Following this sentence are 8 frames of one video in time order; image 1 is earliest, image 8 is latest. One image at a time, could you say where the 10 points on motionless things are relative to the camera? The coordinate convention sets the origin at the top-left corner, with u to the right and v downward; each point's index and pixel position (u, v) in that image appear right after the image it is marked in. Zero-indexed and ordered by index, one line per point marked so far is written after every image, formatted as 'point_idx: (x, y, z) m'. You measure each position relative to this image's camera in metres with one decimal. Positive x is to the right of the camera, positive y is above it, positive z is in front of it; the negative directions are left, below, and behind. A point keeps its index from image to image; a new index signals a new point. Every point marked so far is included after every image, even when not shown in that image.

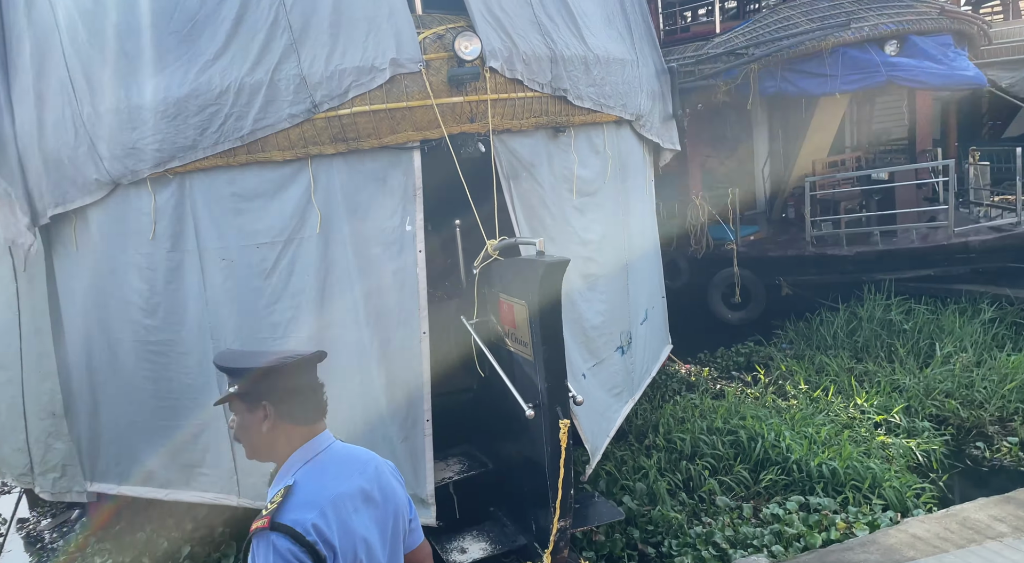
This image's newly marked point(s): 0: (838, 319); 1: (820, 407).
0: (+3.0, -0.3, +6.8) m
1: (+2.2, -0.9, +5.3) m
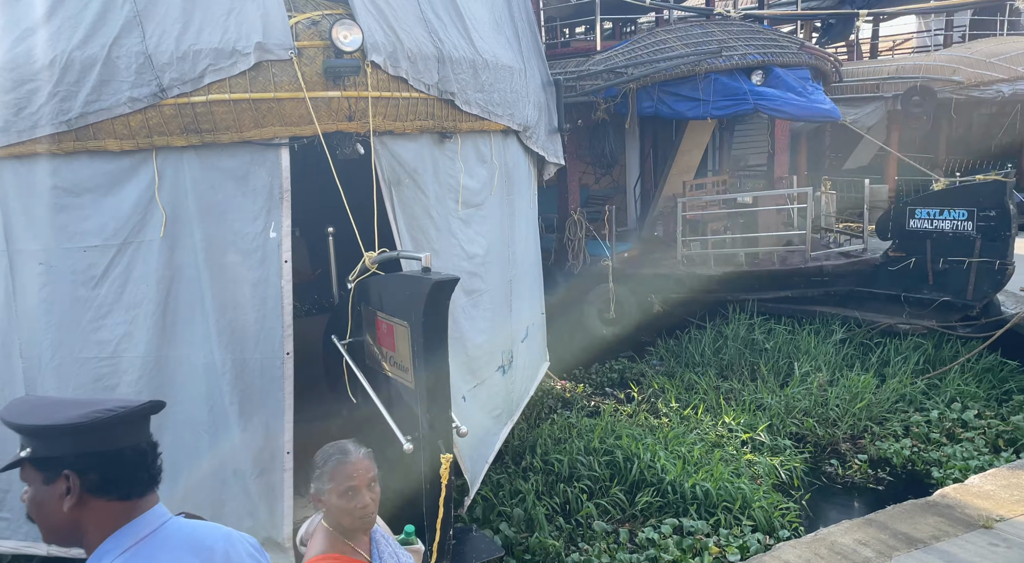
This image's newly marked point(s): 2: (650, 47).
0: (+1.8, -0.5, +7.0) m
1: (+1.3, -1.0, +5.3) m
2: (+1.4, +2.3, +7.4) m
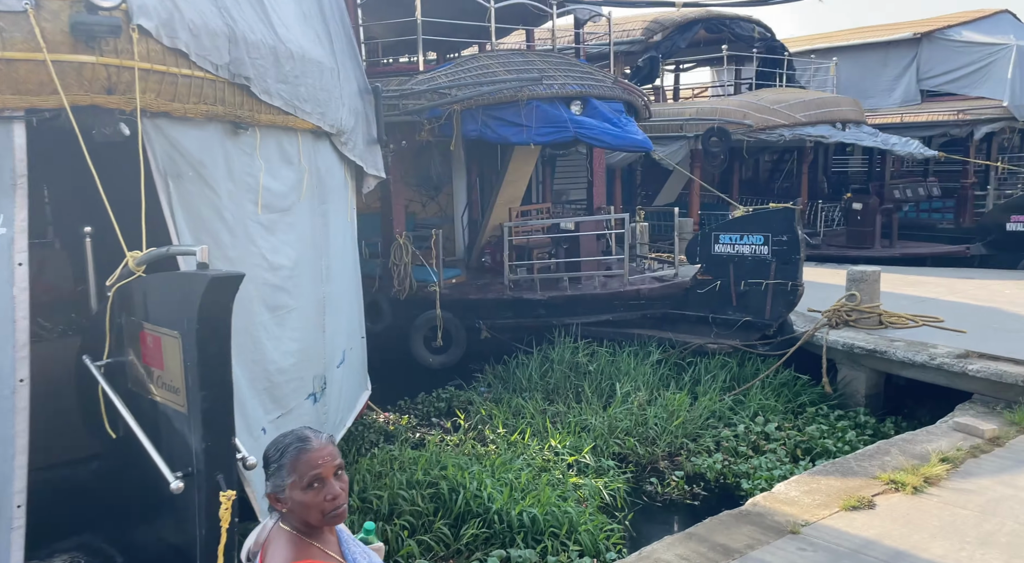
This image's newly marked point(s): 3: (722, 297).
0: (+0.2, -0.7, +6.9) m
1: (0.0, -1.2, +5.2) m
2: (-0.4, +2.1, +7.4) m
3: (+2.3, -0.2, +7.9) m
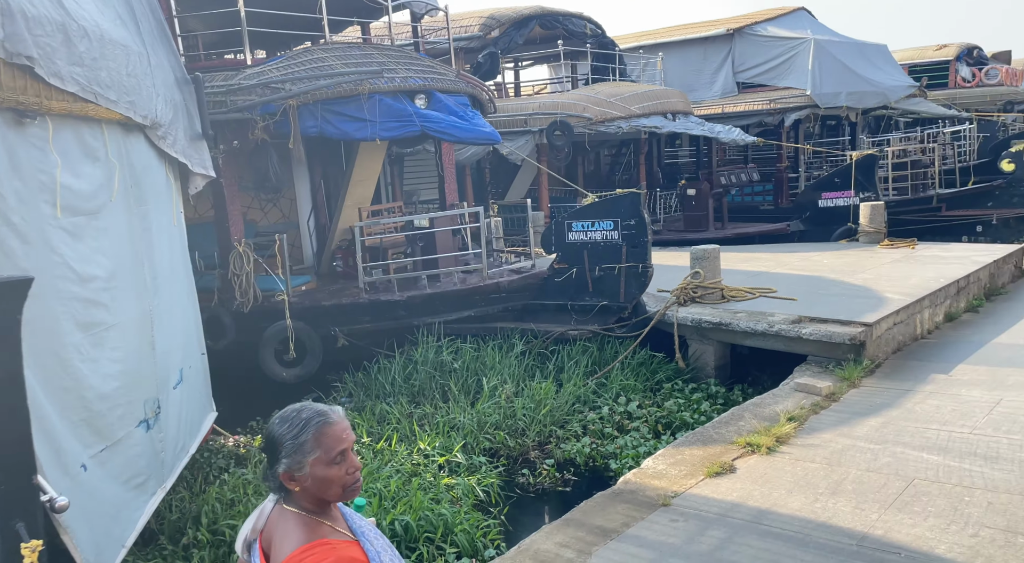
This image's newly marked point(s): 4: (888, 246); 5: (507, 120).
0: (-1.1, -0.7, +6.7) m
1: (-0.9, -1.2, +5.0) m
2: (-1.9, +2.0, +7.0) m
3: (+0.7, 0.0, +8.0) m
4: (+5.5, +0.5, +11.0) m
5: (-0.1, +2.8, +12.9) m
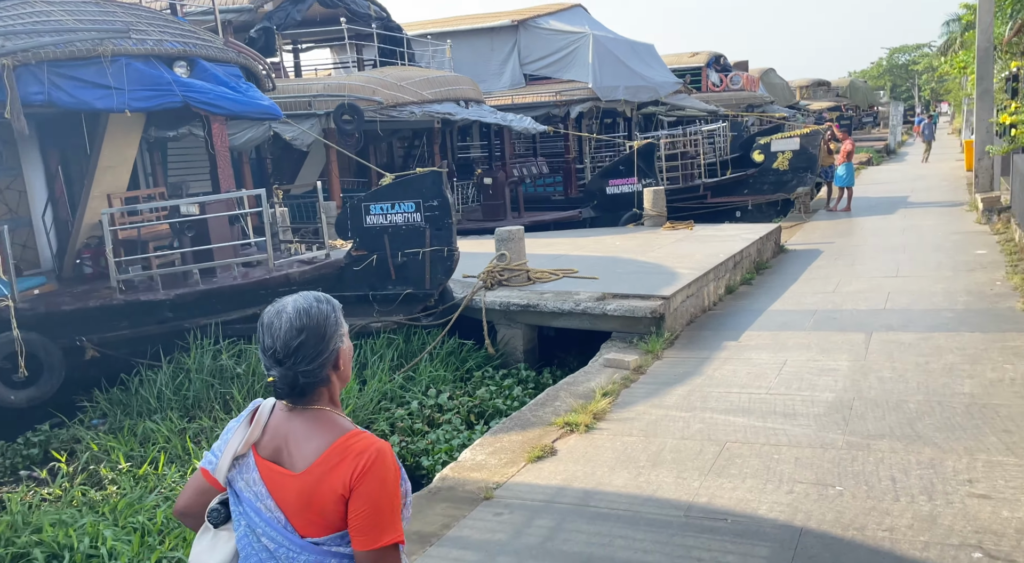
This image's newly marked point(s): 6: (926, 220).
0: (-2.7, -0.7, +5.7) m
1: (-2.0, -1.1, +4.1) m
2: (-3.7, +2.0, +5.8) m
3: (-1.3, +0.1, +7.5) m
4: (+2.5, +0.8, +11.6) m
5: (-3.5, +2.8, +12.0) m
6: (+7.7, +1.2, +13.9) m
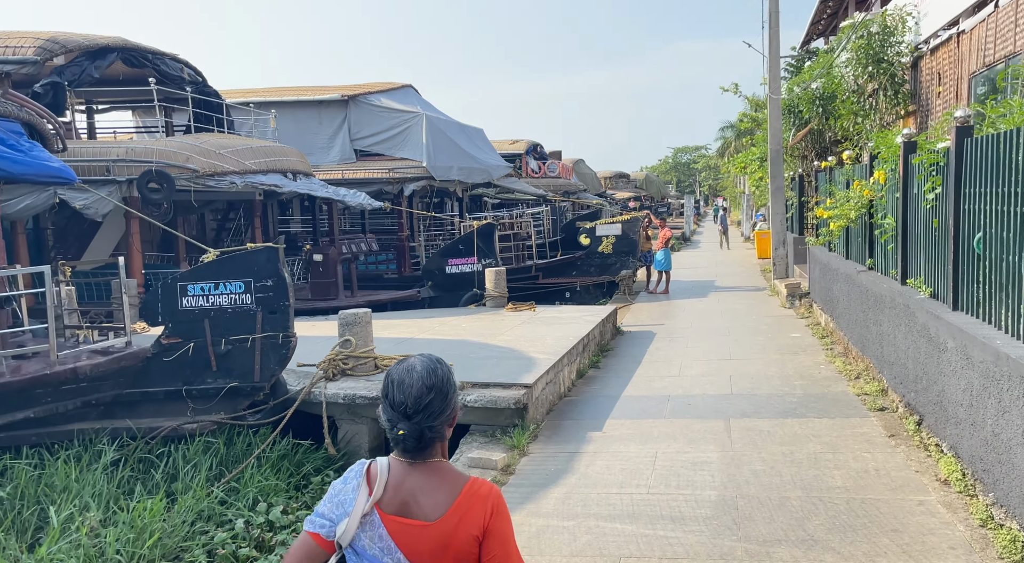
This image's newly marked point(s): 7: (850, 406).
0: (-3.6, -1.3, +4.3) m
1: (-2.5, -1.5, +2.8) m
2: (-4.6, +1.4, +4.4) m
3: (-2.7, -0.7, +6.4) m
4: (0.0, -0.4, +11.4) m
5: (-5.9, +1.6, +10.4) m
6: (+4.5, -0.4, +14.9) m
7: (+3.0, -1.1, +6.6) m
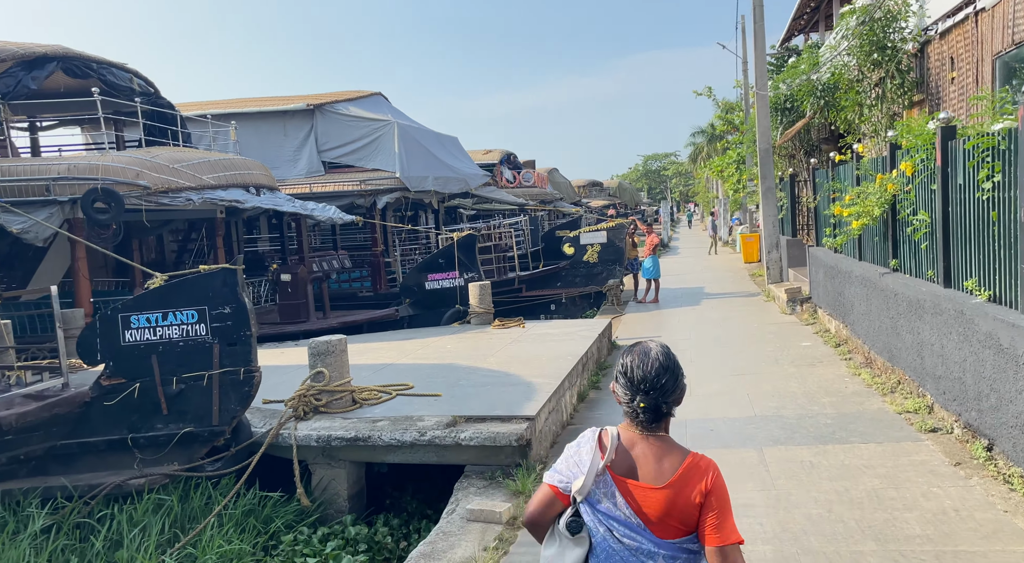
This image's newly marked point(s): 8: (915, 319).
0: (-3.5, -1.5, +3.3) m
1: (-2.4, -1.7, +1.9) m
2: (-4.6, +1.2, +3.4) m
3: (-2.7, -0.9, +5.4) m
4: (-0.2, -0.7, +10.5) m
5: (-6.1, +1.2, +9.4) m
6: (+4.2, -0.5, +14.2) m
7: (+3.0, -1.1, +5.8) m
8: (+3.4, -0.3, +6.4) m
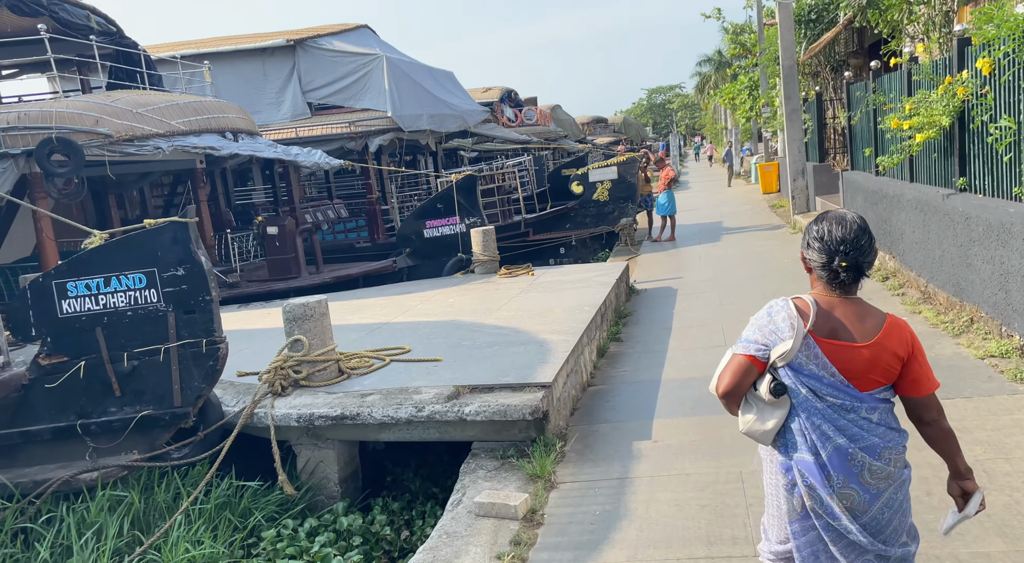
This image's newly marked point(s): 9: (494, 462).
0: (-3.4, -1.5, +2.5) m
1: (-2.3, -1.7, +1.1) m
2: (-4.6, +1.2, +2.4) m
3: (-2.6, -0.7, +4.5) m
4: (-0.1, +0.1, +9.5) m
5: (-6.1, +1.6, +8.4) m
6: (+4.3, +0.7, +13.2) m
7: (+3.1, -0.6, +4.9) m
8: (+3.5, +0.3, +5.4) m
9: (-0.1, -1.1, +4.3) m
